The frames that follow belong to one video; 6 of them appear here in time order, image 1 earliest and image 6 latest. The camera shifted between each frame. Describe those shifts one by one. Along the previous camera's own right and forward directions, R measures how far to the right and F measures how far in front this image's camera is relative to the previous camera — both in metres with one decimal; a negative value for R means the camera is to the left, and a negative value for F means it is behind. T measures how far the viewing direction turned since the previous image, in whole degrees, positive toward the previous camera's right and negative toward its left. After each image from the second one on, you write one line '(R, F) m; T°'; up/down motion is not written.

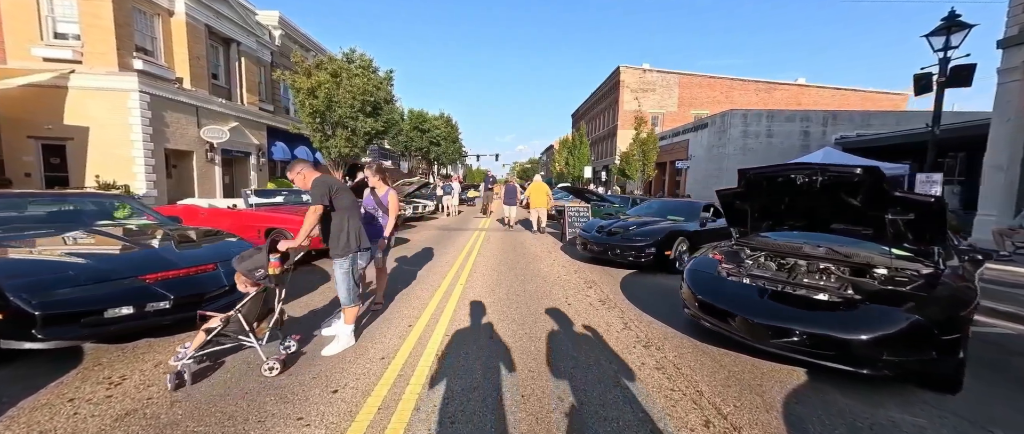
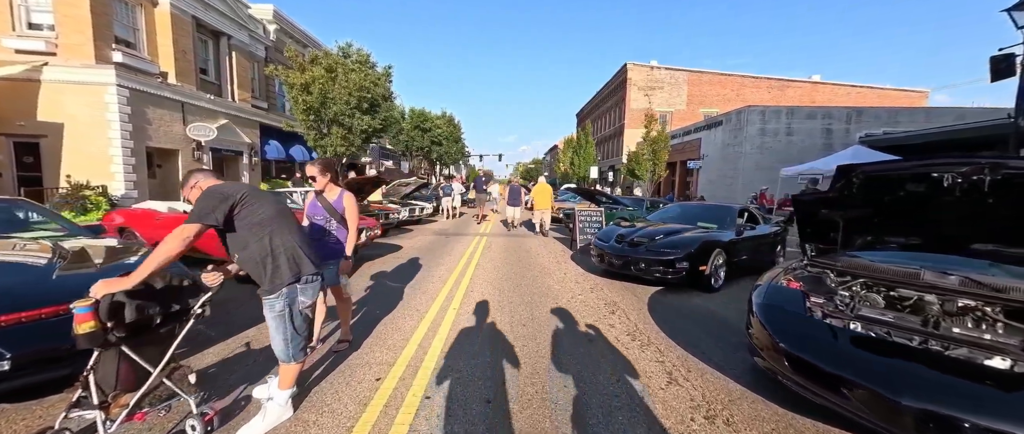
(0.0, +1.0) m; -1°
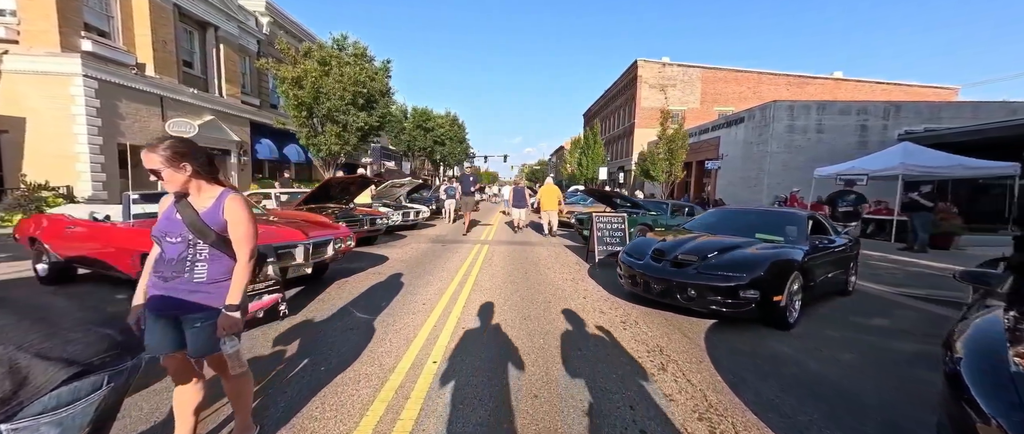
(0.0, +1.3) m; -1°
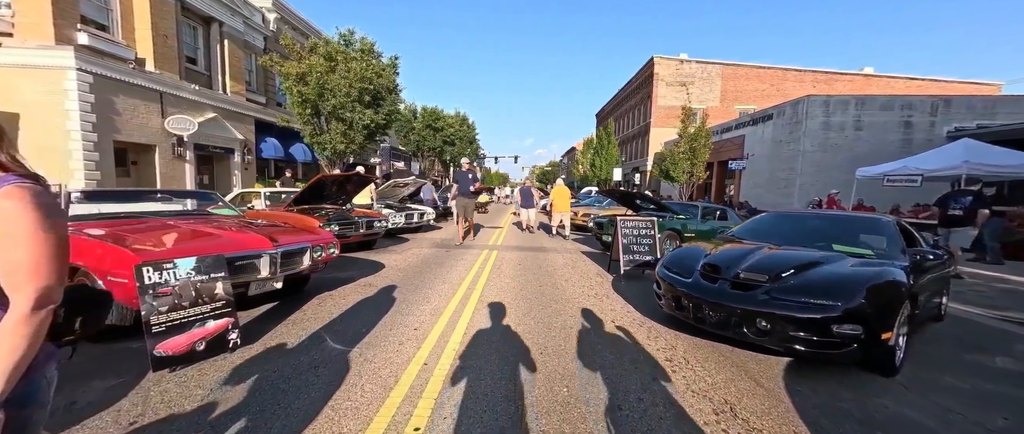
(0.0, +0.9) m; -2°
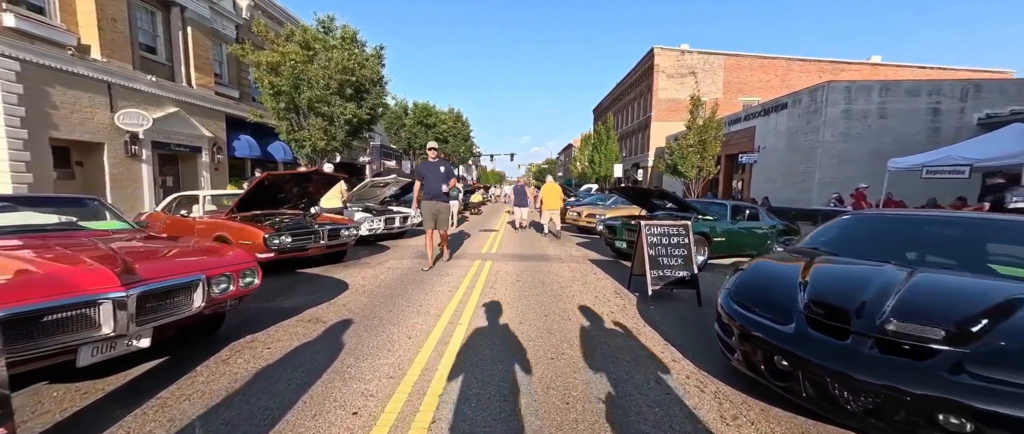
(0.0, +1.4) m; +1°
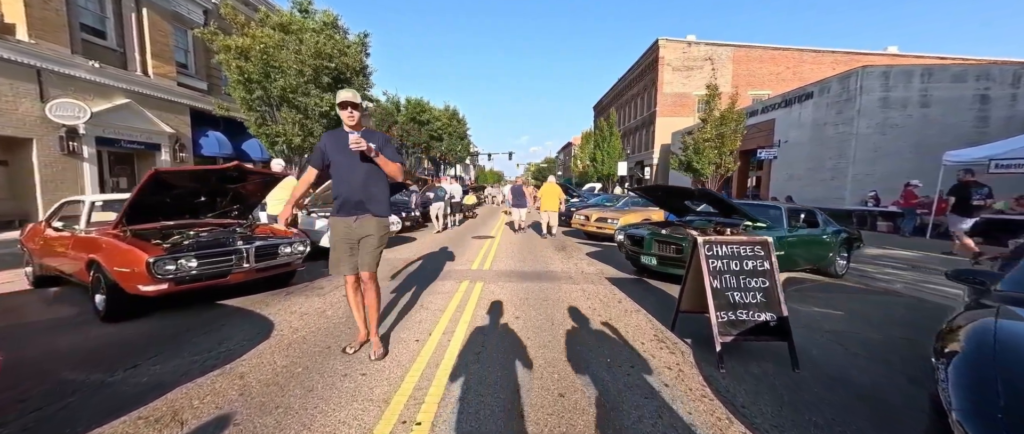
(0.0, +1.6) m; 0°
